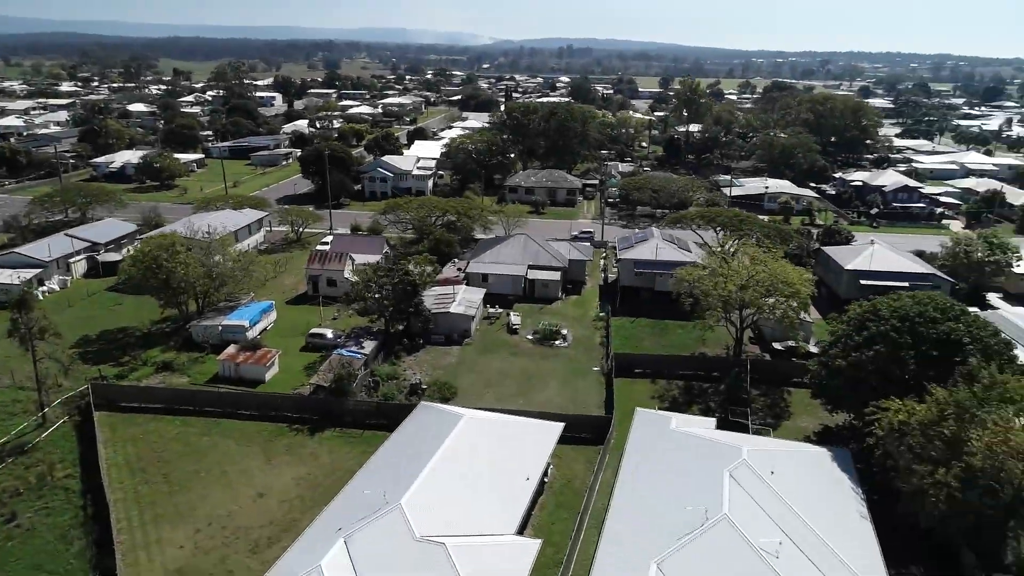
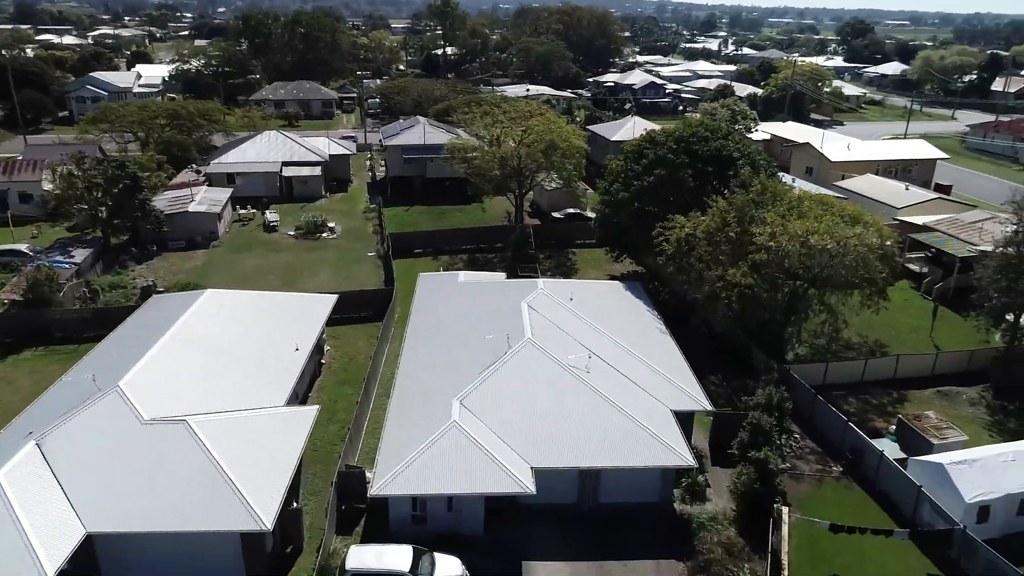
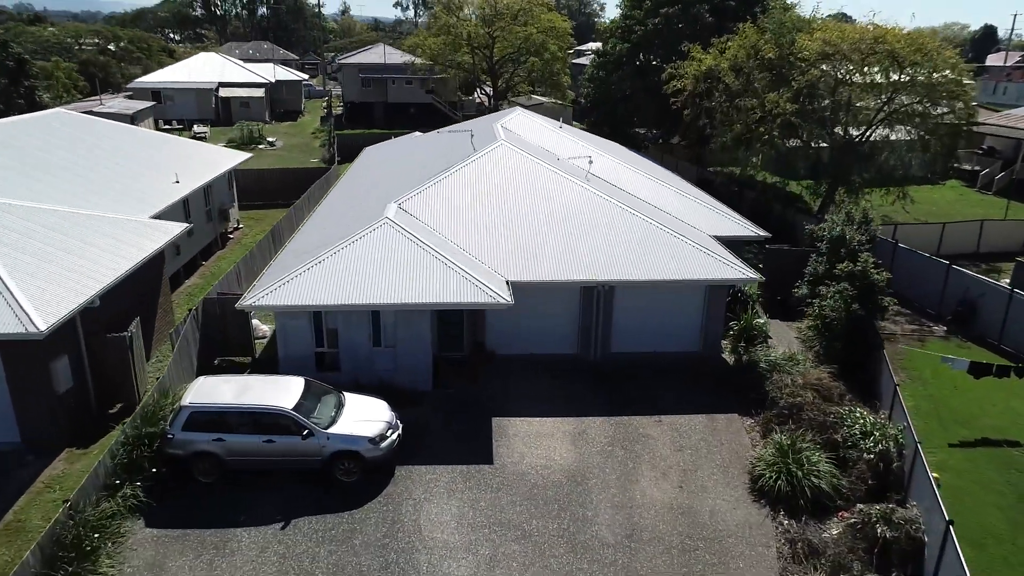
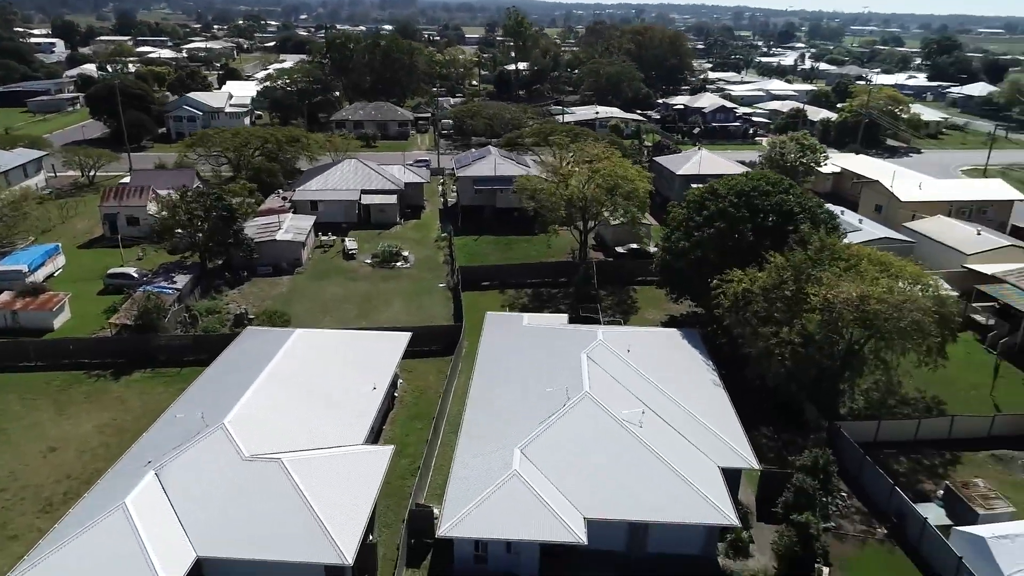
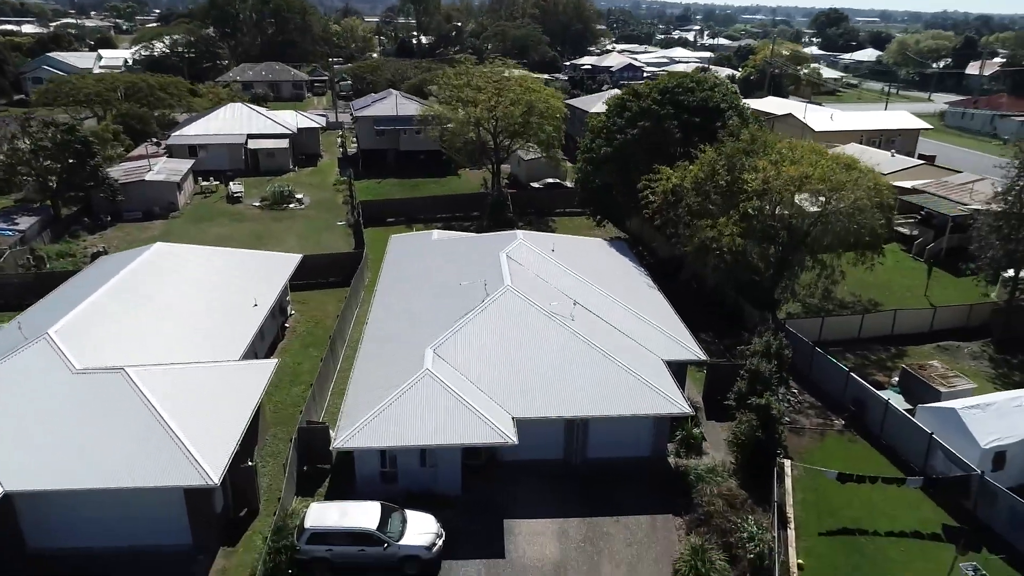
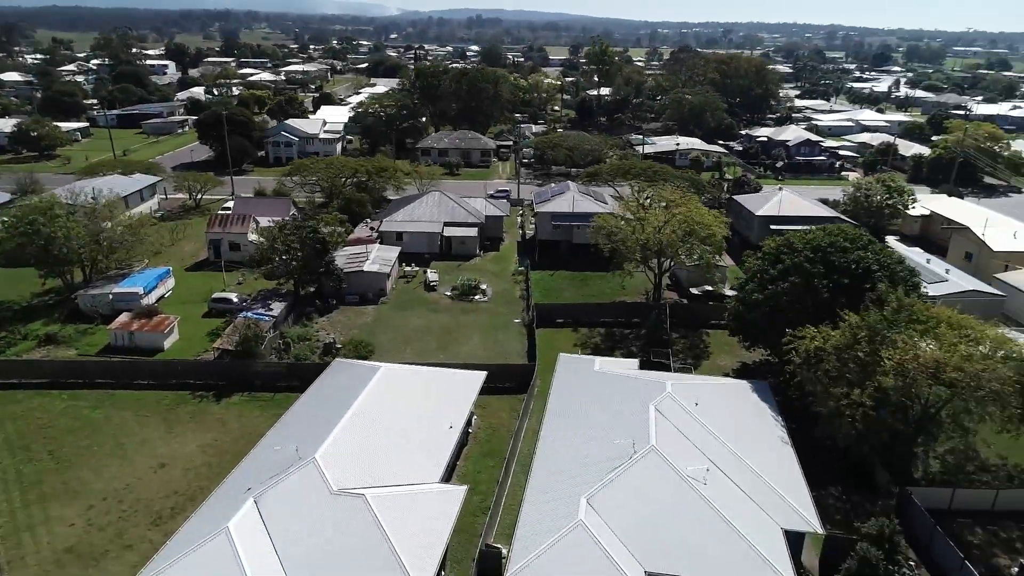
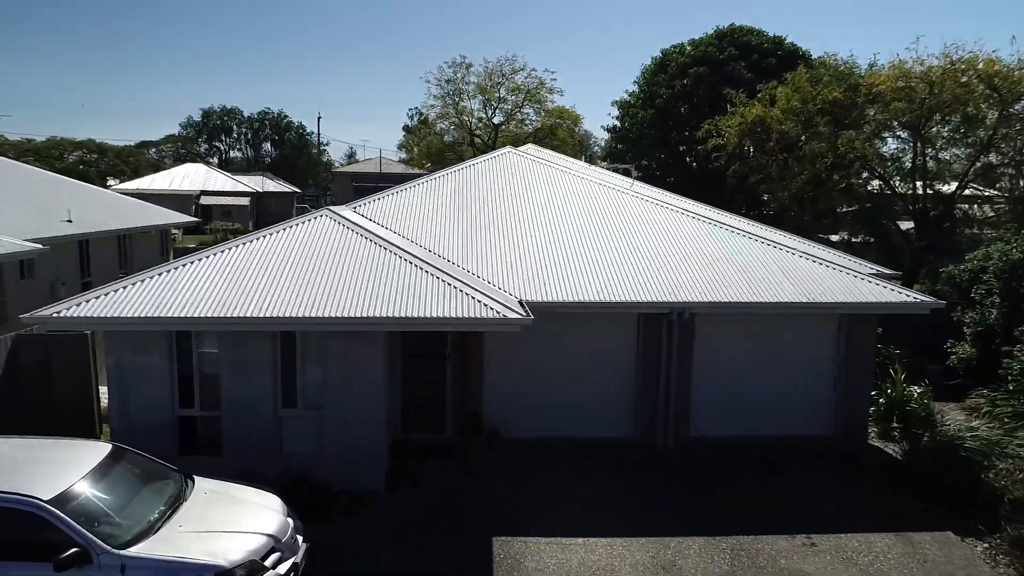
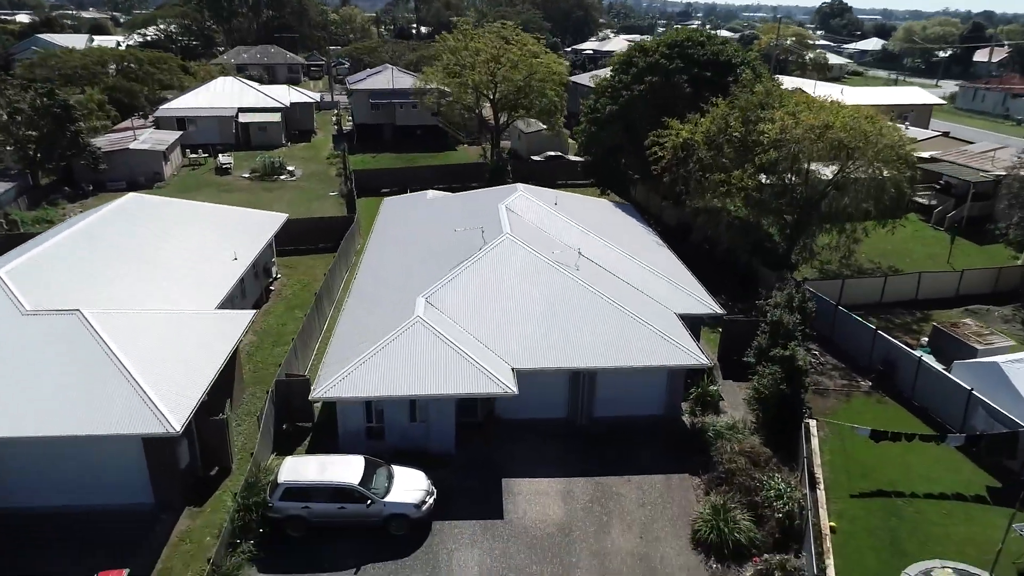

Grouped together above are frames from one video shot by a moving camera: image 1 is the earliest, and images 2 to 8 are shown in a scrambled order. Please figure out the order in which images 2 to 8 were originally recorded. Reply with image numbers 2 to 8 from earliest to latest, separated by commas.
6, 4, 2, 5, 8, 3, 7
